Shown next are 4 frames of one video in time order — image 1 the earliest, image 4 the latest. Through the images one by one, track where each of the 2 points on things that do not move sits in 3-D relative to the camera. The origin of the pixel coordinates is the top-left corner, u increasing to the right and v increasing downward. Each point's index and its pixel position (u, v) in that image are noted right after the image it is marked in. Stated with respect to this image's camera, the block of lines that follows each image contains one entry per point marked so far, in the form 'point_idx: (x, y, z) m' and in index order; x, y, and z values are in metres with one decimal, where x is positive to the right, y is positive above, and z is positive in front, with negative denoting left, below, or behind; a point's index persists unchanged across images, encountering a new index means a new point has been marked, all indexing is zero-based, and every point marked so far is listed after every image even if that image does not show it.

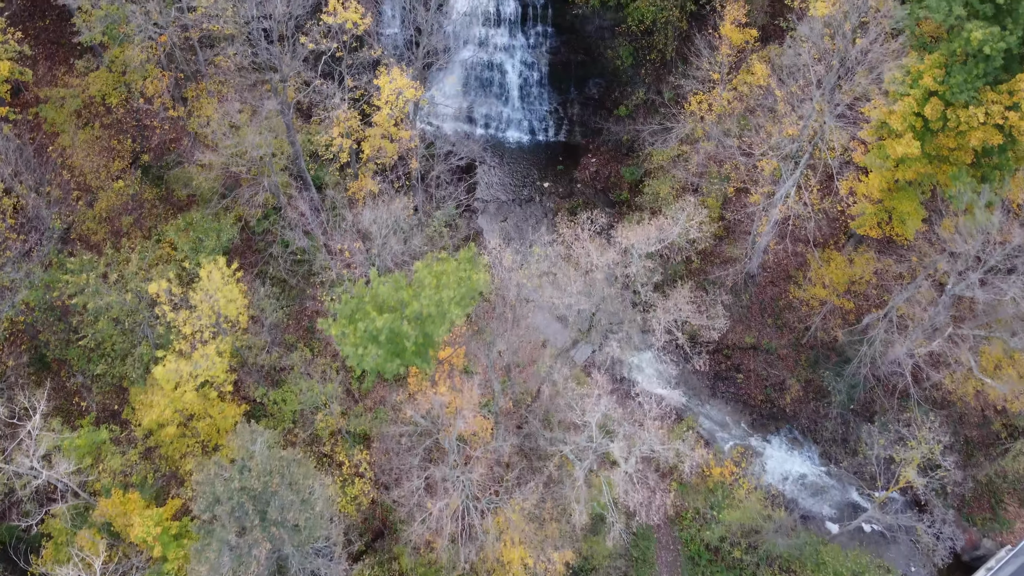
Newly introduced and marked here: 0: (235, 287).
0: (-6.3, 0.0, +18.3) m
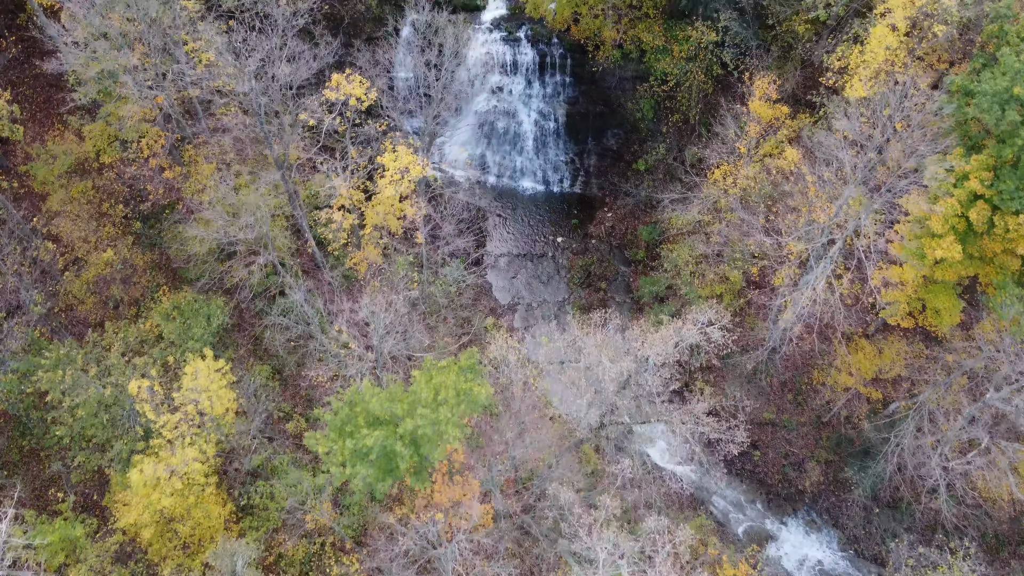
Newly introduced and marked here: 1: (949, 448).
0: (-6.2, -2.0, +17.1) m
1: (+10.8, -4.0, +19.8) m
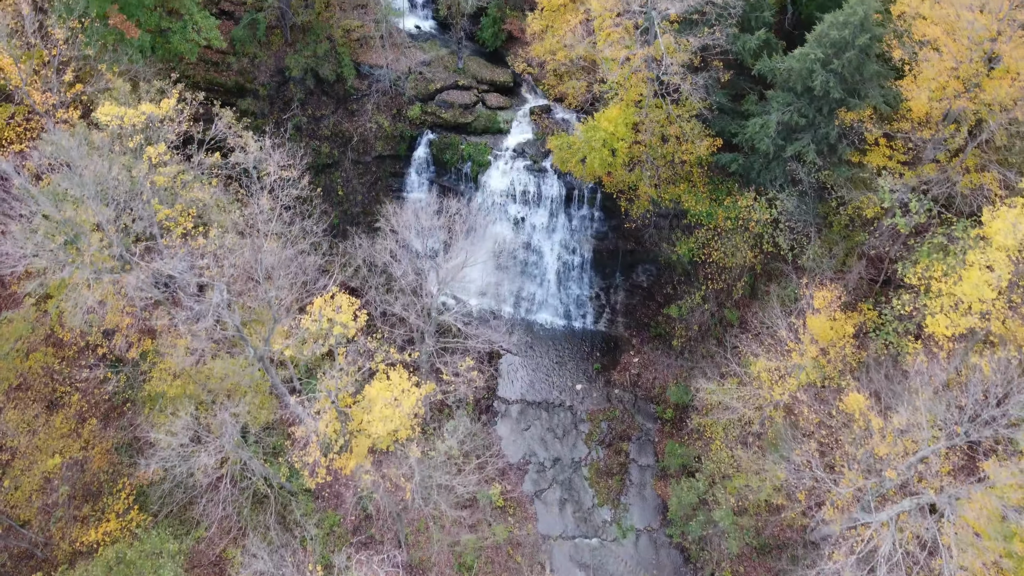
0: (-6.3, -6.9, +14.4) m
1: (+10.7, -9.8, +16.6) m
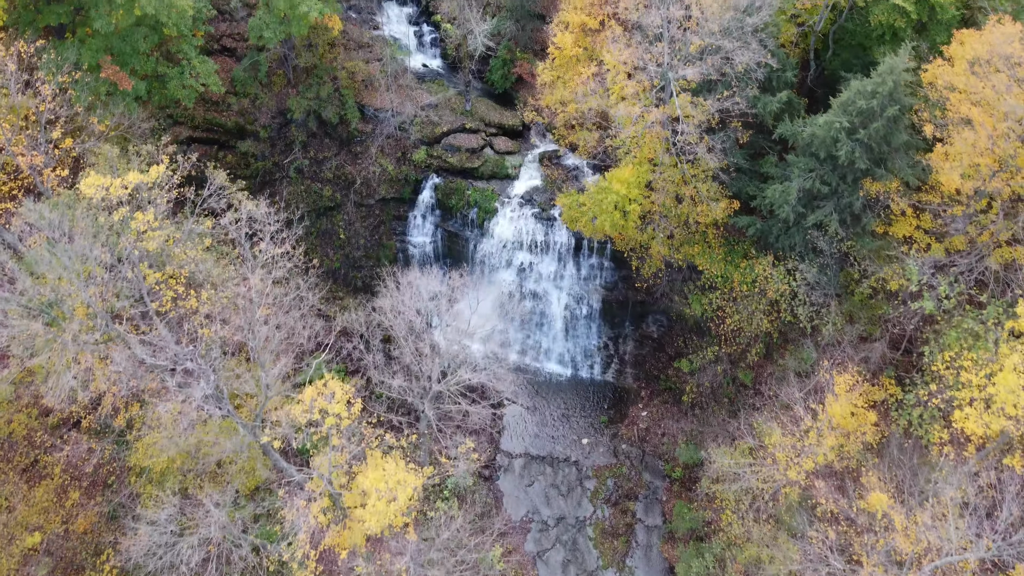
0: (-6.4, -8.5, +13.5) m
1: (+10.6, -11.6, +15.6) m
